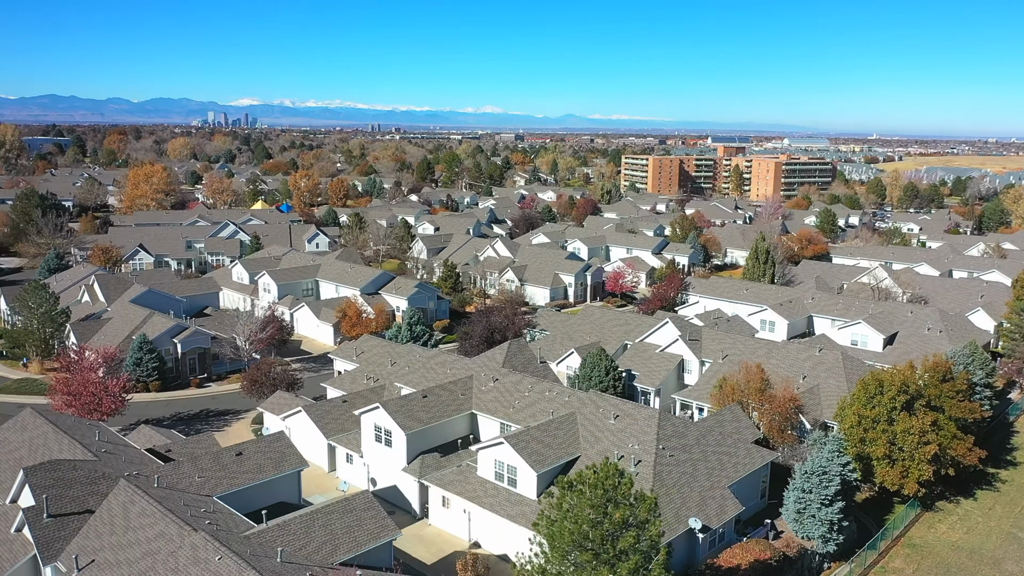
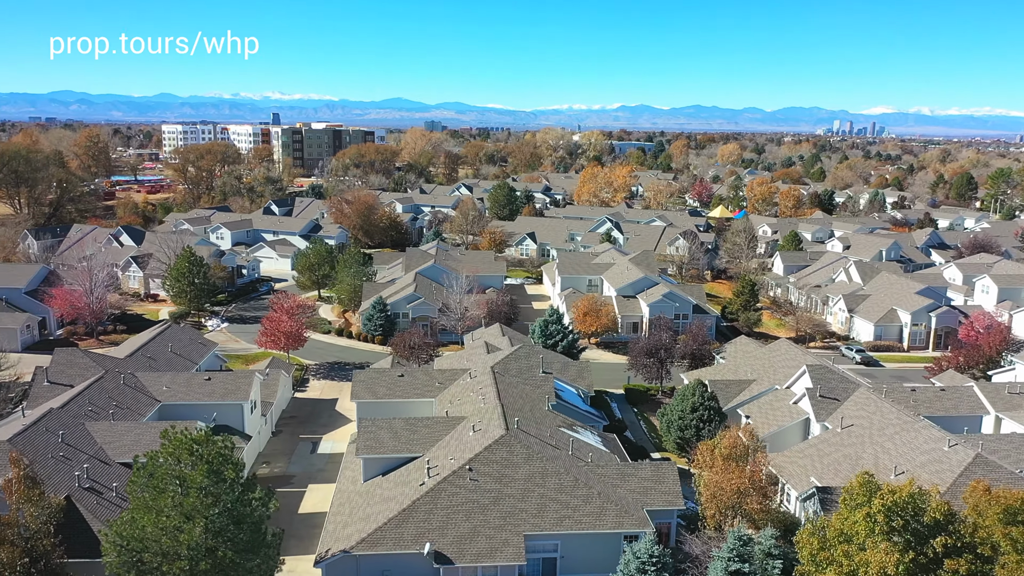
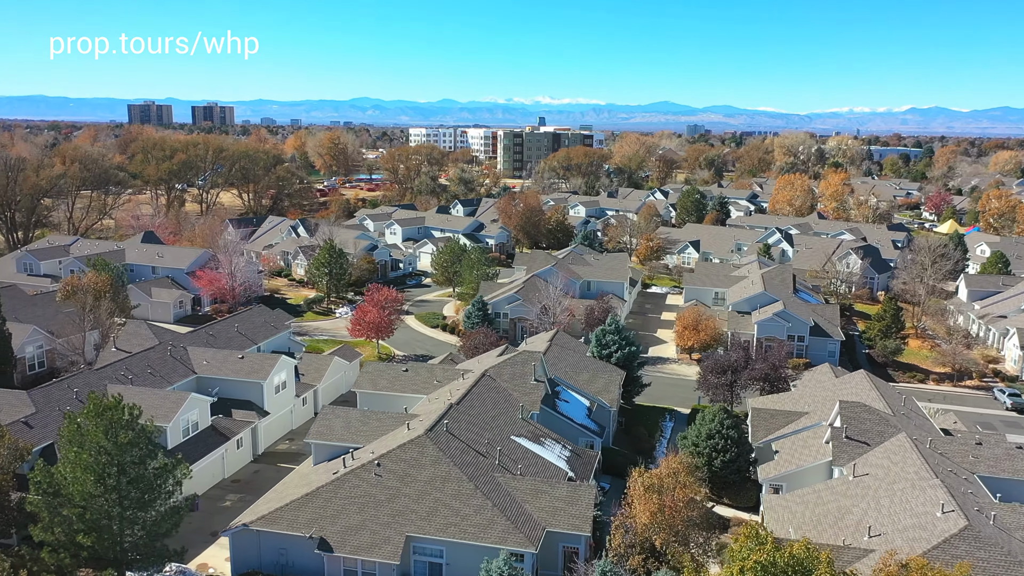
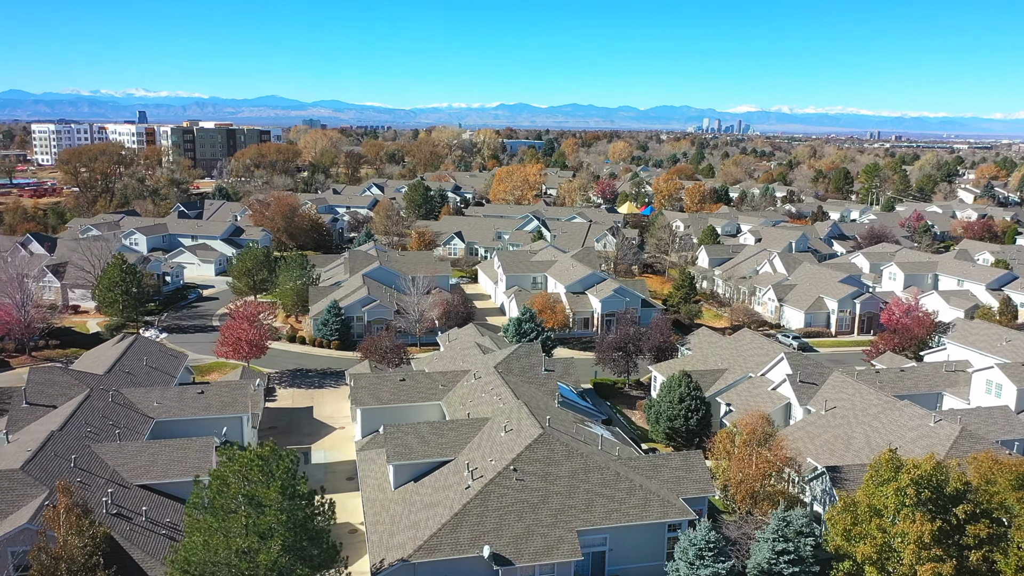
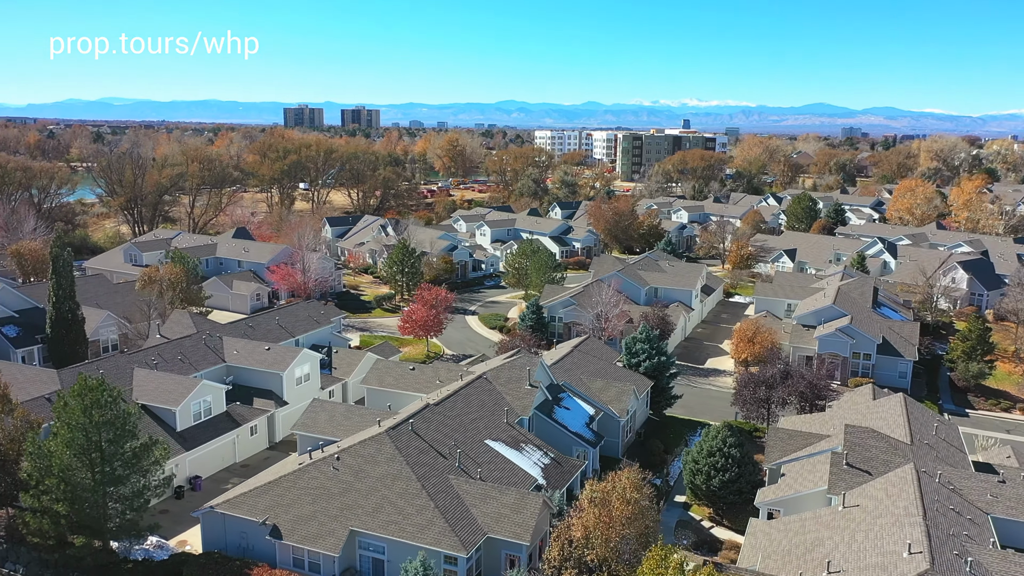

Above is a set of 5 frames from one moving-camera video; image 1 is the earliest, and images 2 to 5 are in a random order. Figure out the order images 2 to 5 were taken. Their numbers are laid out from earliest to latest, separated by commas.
4, 2, 3, 5
